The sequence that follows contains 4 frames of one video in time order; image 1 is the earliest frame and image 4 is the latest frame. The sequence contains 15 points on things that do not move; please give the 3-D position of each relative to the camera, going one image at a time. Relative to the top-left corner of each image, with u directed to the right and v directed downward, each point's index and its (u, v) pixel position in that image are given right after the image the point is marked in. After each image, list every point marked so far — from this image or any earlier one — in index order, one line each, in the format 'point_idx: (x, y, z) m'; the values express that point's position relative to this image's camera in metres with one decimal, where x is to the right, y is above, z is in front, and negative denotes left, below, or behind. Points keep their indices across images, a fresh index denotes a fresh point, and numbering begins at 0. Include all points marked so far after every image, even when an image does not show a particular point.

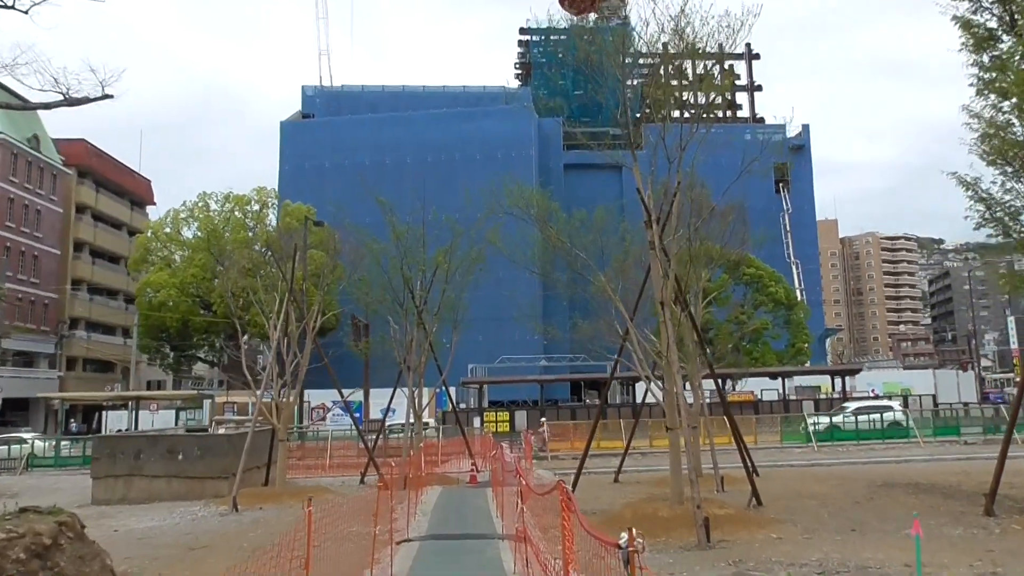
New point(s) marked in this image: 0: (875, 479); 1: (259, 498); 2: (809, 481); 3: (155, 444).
0: (+7.8, -4.1, +18.0) m
1: (-5.1, -4.2, +16.9) m
2: (+6.4, -4.1, +17.9) m
3: (-7.7, -3.4, +18.3) m
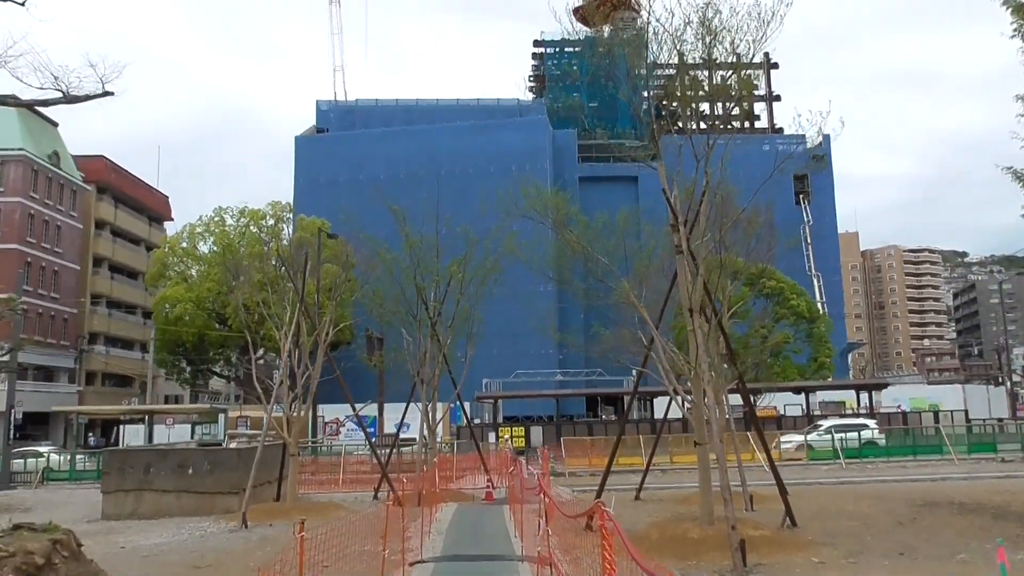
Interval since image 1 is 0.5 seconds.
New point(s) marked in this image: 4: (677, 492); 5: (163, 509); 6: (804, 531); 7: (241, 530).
0: (+8.1, -4.2, +17.1) m
1: (-4.7, -4.4, +16.3) m
2: (+6.7, -4.3, +17.1) m
3: (-7.3, -3.6, +17.7) m
4: (+3.9, -4.8, +19.9) m
5: (-7.2, -4.6, +17.6) m
6: (+4.3, -3.6, +12.4) m
7: (-4.7, -4.2, +14.7) m
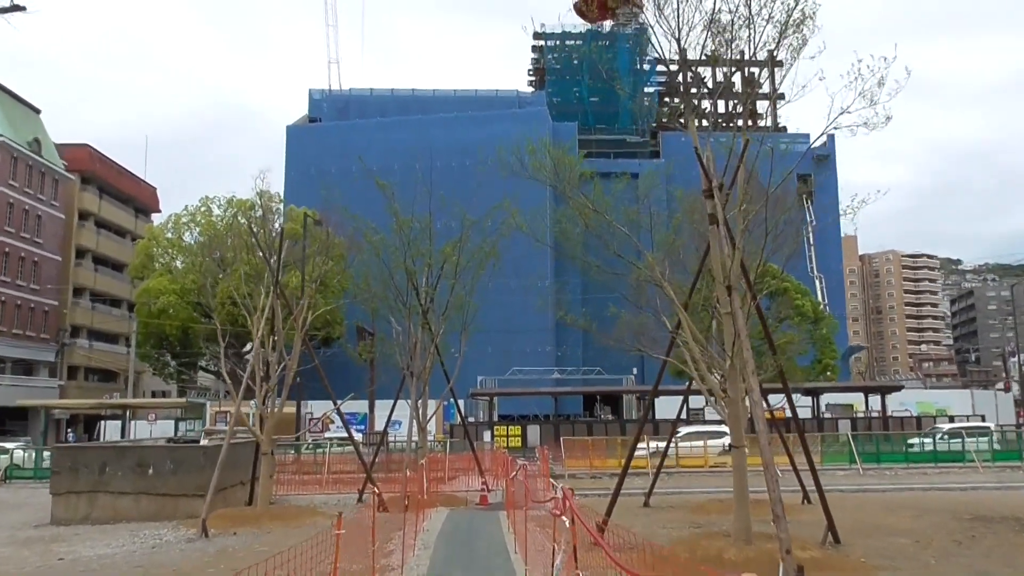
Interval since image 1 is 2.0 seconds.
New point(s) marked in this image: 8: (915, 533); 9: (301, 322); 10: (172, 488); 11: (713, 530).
0: (+8.1, -4.0, +15.4) m
1: (-4.7, -4.0, +14.5) m
2: (+6.7, -4.1, +15.4) m
3: (-7.3, -3.2, +15.9) m
4: (+3.8, -4.5, +18.2) m
5: (-7.3, -4.2, +15.7) m
6: (+4.3, -3.3, +10.7) m
7: (-4.7, -3.8, +12.9) m
8: (+5.9, -3.6, +12.4) m
9: (-4.7, -0.8, +18.7) m
10: (-6.4, -3.8, +15.9) m
11: (+2.8, -3.4, +11.8) m
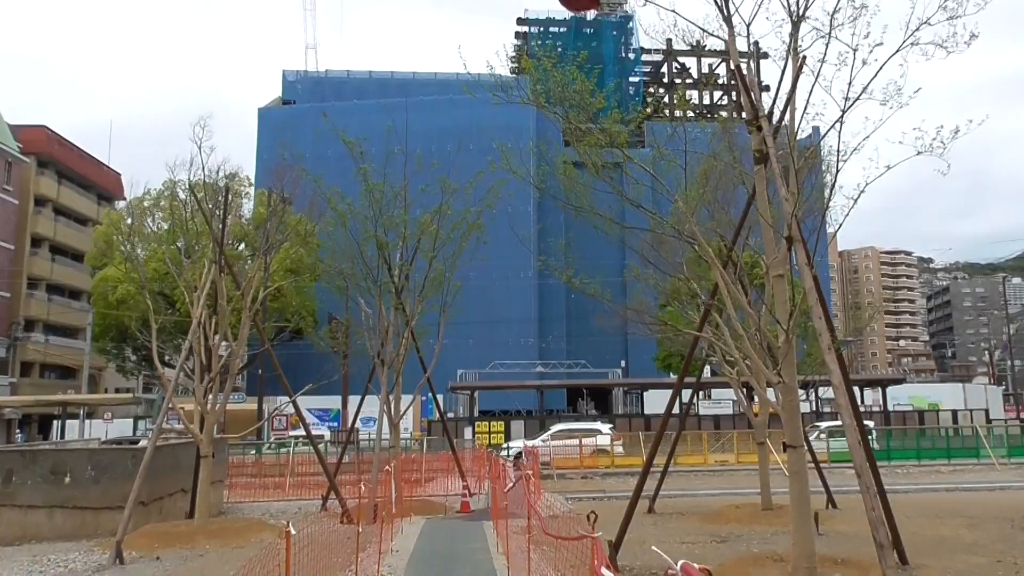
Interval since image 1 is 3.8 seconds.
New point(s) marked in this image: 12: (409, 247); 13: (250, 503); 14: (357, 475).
0: (+7.9, -3.6, +13.4) m
1: (-4.9, -3.6, +12.1) m
2: (+6.5, -3.6, +13.3) m
3: (-7.6, -2.7, +13.5) m
4: (+3.5, -4.1, +16.0) m
5: (-7.5, -3.8, +13.3) m
6: (+4.2, -2.9, +8.5) m
7: (-4.9, -3.4, +10.5) m
8: (+5.7, -3.1, +10.3) m
9: (-5.0, -0.3, +16.3) m
10: (-6.6, -3.3, +13.5) m
11: (+2.7, -3.0, +9.6) m
12: (-2.3, +0.9, +18.6) m
13: (-5.8, -4.8, +18.9) m
14: (-3.6, -4.4, +19.9) m
